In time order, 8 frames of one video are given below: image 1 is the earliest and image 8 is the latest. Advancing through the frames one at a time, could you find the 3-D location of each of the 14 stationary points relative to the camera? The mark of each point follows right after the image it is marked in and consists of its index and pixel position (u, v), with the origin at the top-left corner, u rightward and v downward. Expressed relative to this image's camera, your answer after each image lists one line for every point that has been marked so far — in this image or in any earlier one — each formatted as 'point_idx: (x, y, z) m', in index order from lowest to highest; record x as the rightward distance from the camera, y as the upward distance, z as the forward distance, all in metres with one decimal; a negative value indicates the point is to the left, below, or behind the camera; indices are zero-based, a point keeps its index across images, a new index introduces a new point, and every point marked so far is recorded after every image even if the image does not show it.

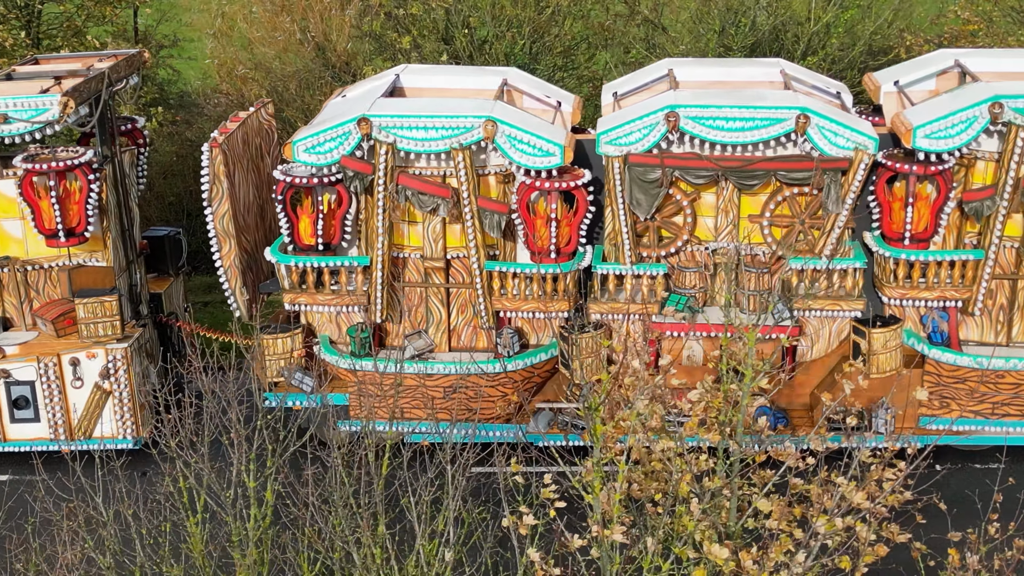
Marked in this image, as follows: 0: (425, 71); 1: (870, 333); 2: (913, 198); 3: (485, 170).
0: (-0.9, +2.3, +12.7) m
1: (+3.3, -0.4, +11.1) m
2: (+3.5, +0.8, +10.8) m
3: (-0.2, +1.1, +11.4) m
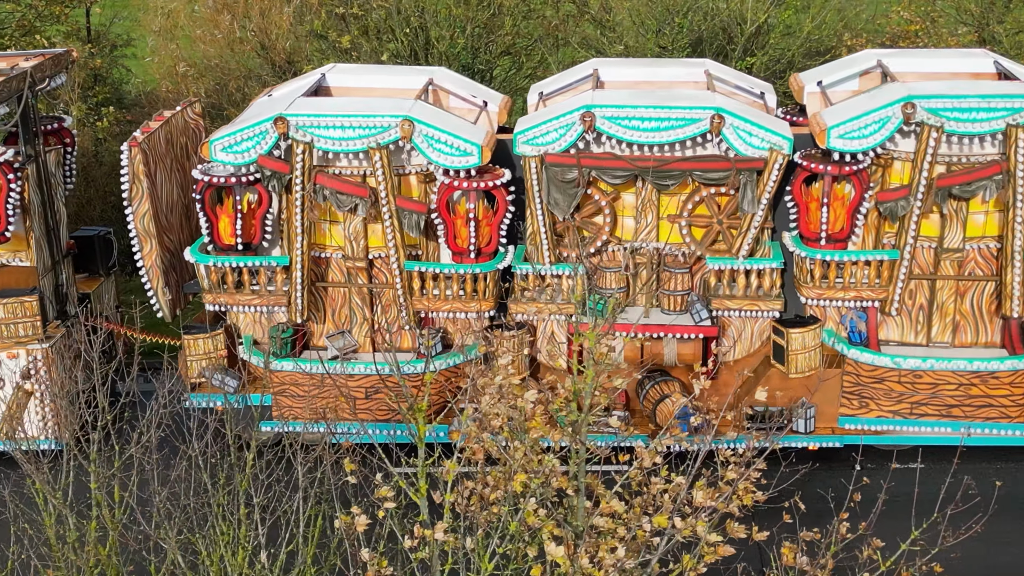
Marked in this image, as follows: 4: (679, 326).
0: (-1.7, +2.3, +12.7) m
1: (+2.5, -0.4, +11.2) m
2: (+2.8, +0.8, +10.9) m
3: (-1.0, +1.1, +11.3) m
4: (+1.5, -0.4, +11.3) m
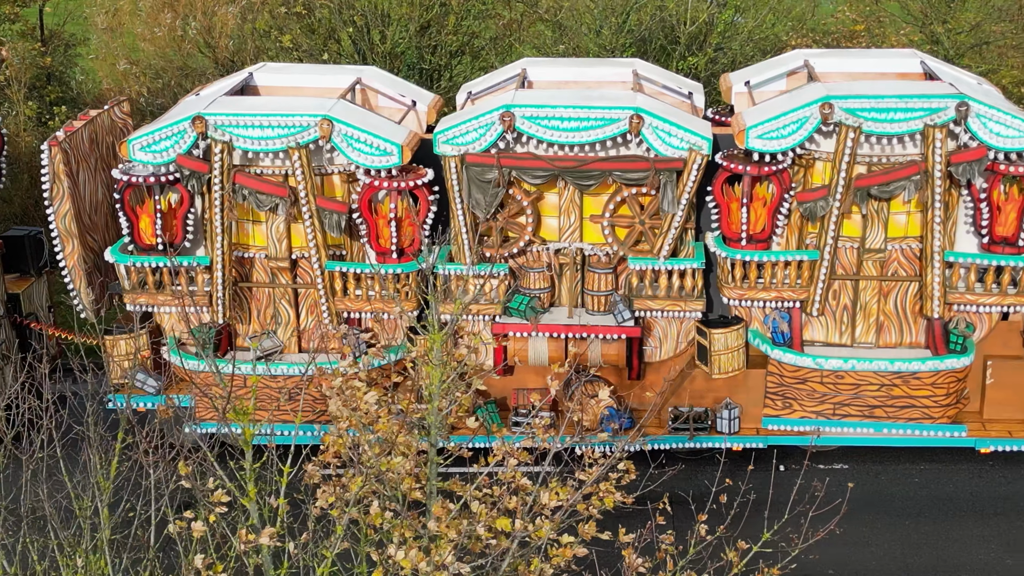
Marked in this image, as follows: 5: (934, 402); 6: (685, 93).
0: (-2.4, +2.3, +12.6) m
1: (+1.8, -0.4, +11.1) m
2: (+2.1, +0.8, +10.8) m
3: (-1.7, +1.1, +11.3) m
4: (+0.8, -0.4, +11.3) m
5: (+3.8, -1.0, +11.1) m
6: (+1.7, +1.9, +12.1) m
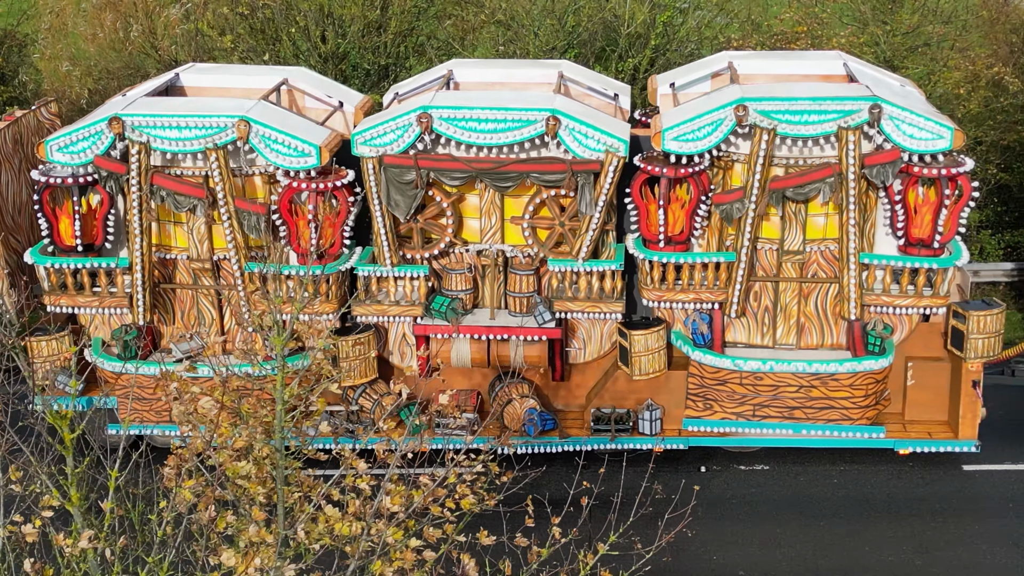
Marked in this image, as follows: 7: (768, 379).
0: (-3.1, +2.3, +12.6) m
1: (+1.1, -0.4, +11.1) m
2: (+1.4, +0.8, +10.9) m
3: (-2.4, +1.1, +11.3) m
4: (+0.1, -0.4, +11.3) m
5: (+3.1, -1.1, +11.1) m
6: (+1.0, +1.9, +12.1) m
7: (+2.3, -0.8, +11.1) m
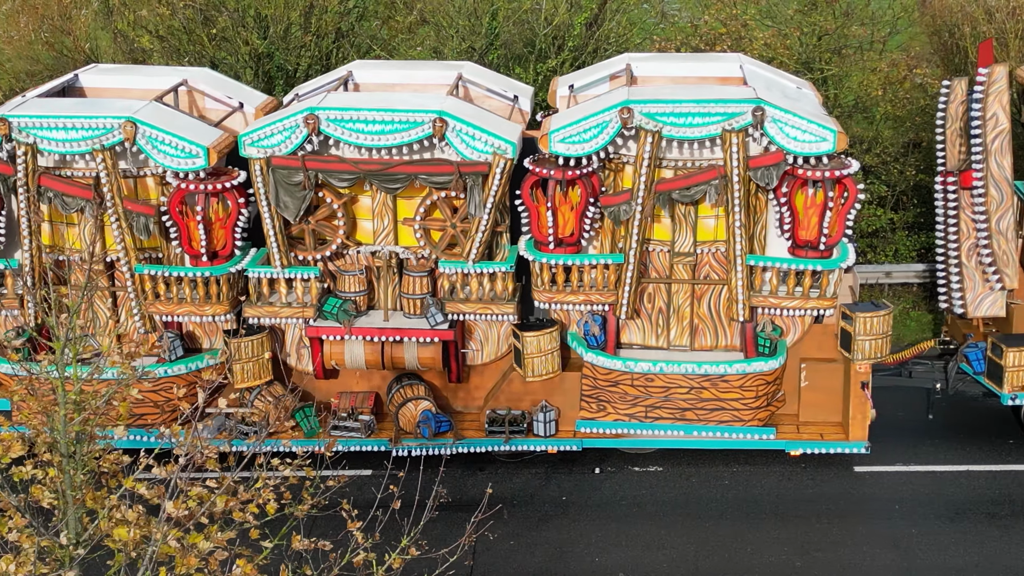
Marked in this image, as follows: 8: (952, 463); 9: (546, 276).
0: (-4.2, +2.2, +12.6) m
1: (+0.1, -0.4, +11.1) m
2: (+0.4, +0.8, +10.9) m
3: (-3.4, +1.1, +11.2) m
4: (-0.9, -0.4, +11.3) m
5: (+2.1, -1.1, +11.1) m
6: (0.0, +1.9, +12.1) m
7: (+1.4, -0.8, +11.1) m
8: (+4.1, -1.6, +11.3) m
9: (+0.3, +0.1, +11.1) m
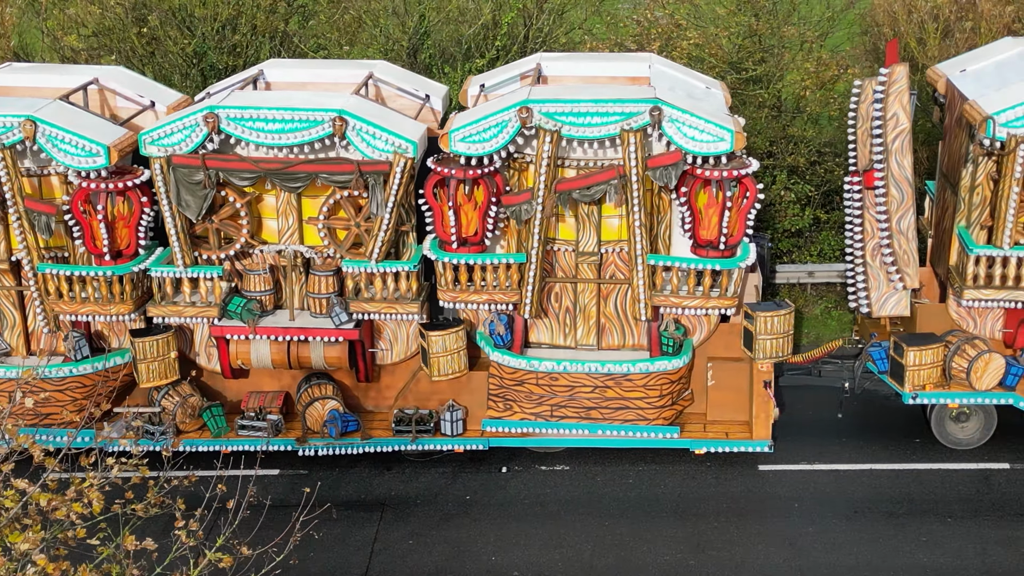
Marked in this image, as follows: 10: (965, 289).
0: (-5.0, +2.2, +12.5) m
1: (-0.8, -0.4, +11.1) m
2: (-0.5, +0.8, +10.9) m
3: (-4.3, +1.1, +11.2) m
4: (-1.8, -0.4, +11.2) m
5: (+1.2, -1.1, +11.2) m
6: (-0.9, +1.9, +12.1) m
7: (+0.5, -0.8, +11.2) m
8: (+3.2, -1.6, +11.4) m
9: (-0.6, +0.1, +11.1) m
10: (+4.0, 0.0, +10.8) m
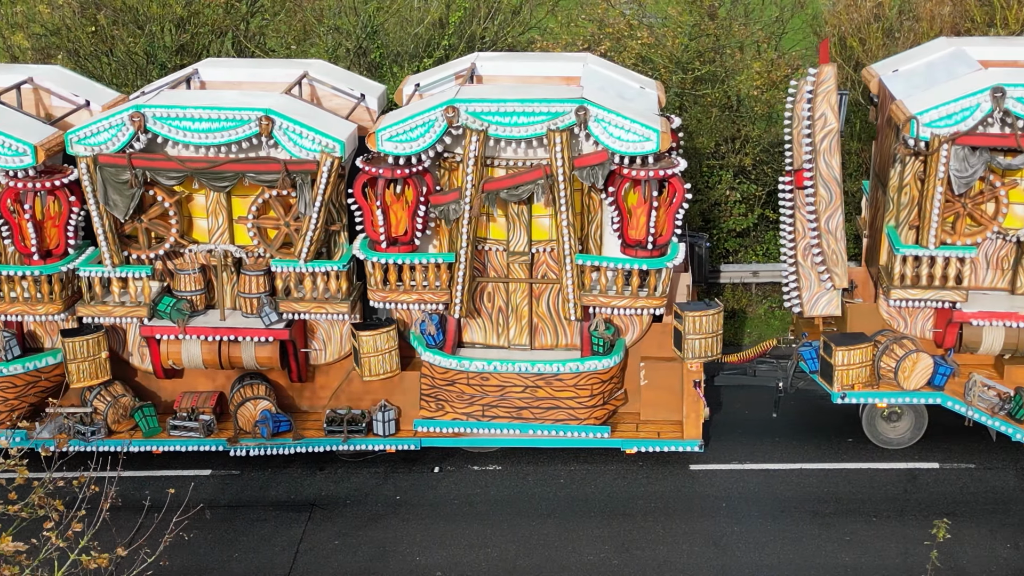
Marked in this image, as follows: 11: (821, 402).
0: (-5.7, +2.2, +12.4) m
1: (-1.4, -0.4, +11.1) m
2: (-1.1, +0.8, +10.8) m
3: (-4.9, +1.1, +11.1) m
4: (-2.4, -0.4, +11.2) m
5: (+0.6, -1.1, +11.2) m
6: (-1.5, +1.9, +12.1) m
7: (-0.2, -0.8, +11.1) m
8: (+2.6, -1.6, +11.4) m
9: (-1.2, +0.1, +11.1) m
10: (+3.4, 0.0, +10.8) m
11: (+3.2, -1.2, +12.5) m
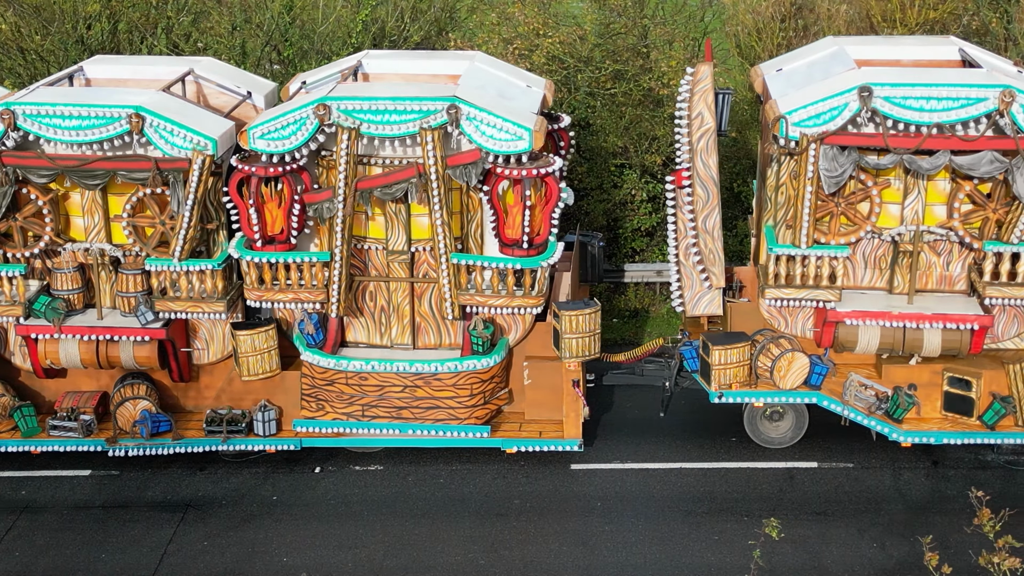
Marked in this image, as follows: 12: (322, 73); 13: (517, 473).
0: (-6.8, +2.3, +12.3) m
1: (-2.5, -0.4, +11.0) m
2: (-2.2, +0.8, +10.8) m
3: (-6.0, +1.1, +11.0) m
4: (-3.5, -0.4, +11.1) m
5: (-0.5, -1.1, +11.1) m
6: (-2.7, +1.9, +12.0) m
7: (-1.3, -0.8, +11.1) m
8: (+1.5, -1.6, +11.4) m
9: (-2.3, +0.1, +11.0) m
10: (+2.3, 0.0, +10.8) m
11: (+2.1, -1.2, +12.5) m
12: (-1.9, +2.1, +12.1) m
13: (+0.1, -1.7, +11.3) m
